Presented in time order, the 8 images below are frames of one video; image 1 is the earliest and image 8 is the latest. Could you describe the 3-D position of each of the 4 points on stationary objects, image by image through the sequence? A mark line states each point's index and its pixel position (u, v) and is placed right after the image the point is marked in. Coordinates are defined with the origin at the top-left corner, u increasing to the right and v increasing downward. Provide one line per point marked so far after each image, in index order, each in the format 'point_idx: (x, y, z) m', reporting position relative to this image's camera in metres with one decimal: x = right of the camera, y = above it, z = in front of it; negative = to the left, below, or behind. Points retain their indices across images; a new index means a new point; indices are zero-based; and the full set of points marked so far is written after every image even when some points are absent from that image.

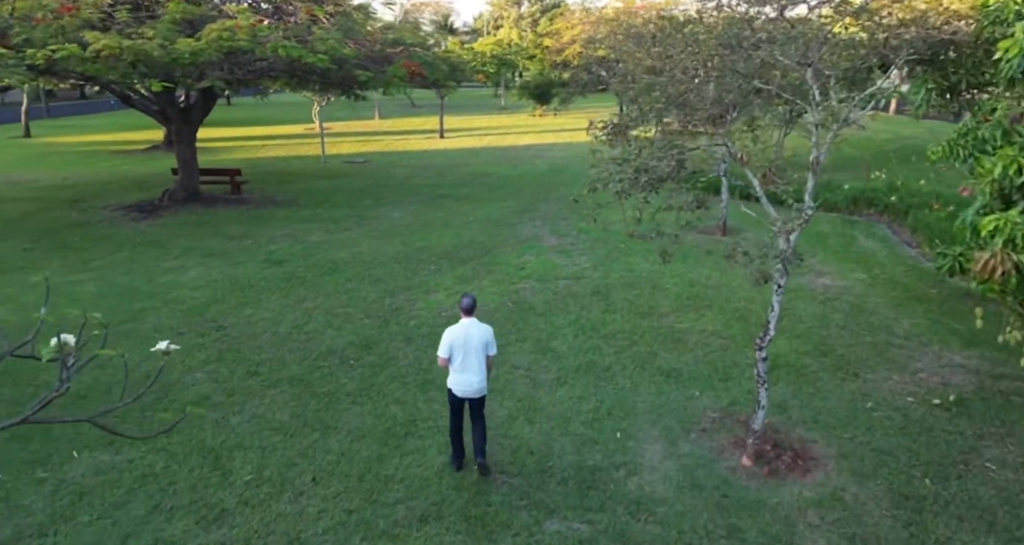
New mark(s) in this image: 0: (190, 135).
0: (-6.5, +2.8, +15.5) m
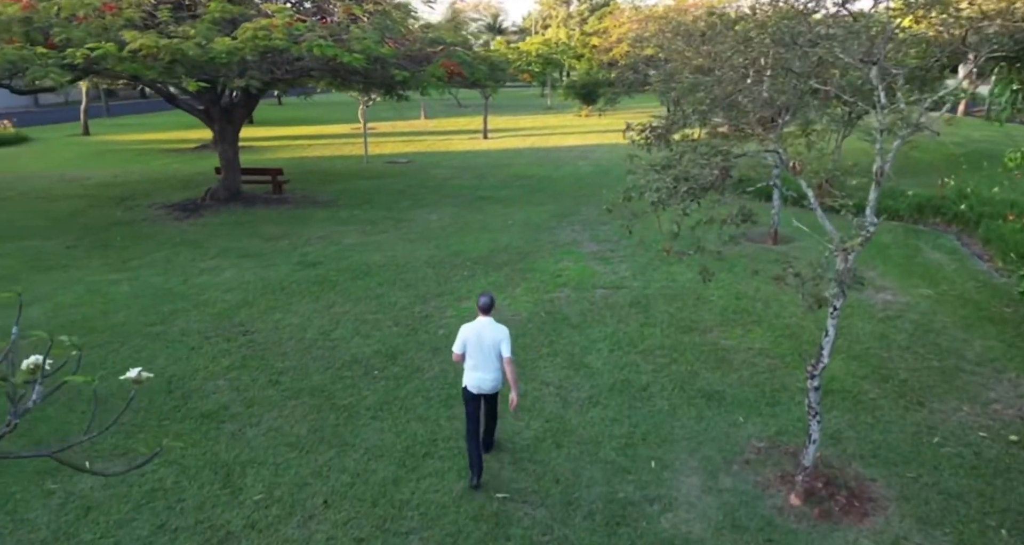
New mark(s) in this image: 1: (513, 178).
0: (-5.6, +2.8, +15.4) m
1: (0.0, +2.3, +18.8) m
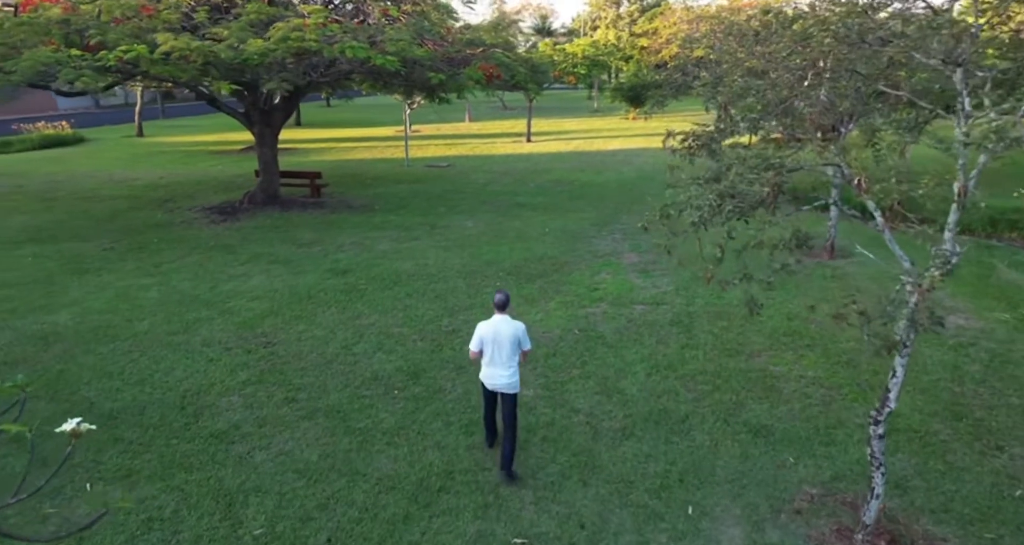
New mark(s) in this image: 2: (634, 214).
0: (-4.8, +2.7, +15.3) m
1: (+1.0, +2.1, +18.2) m
2: (+2.3, +1.1, +14.8) m
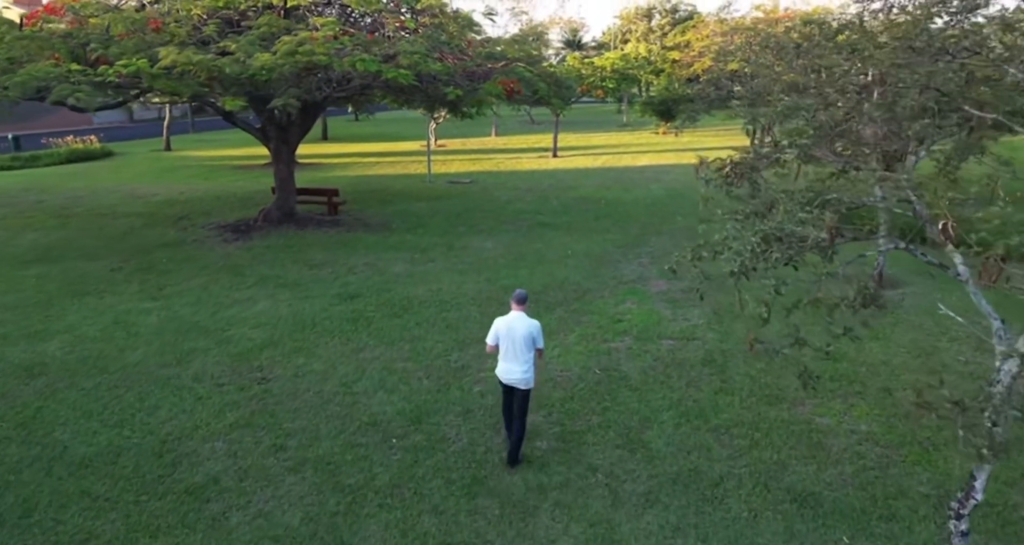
0: (-4.3, +2.3, +14.8) m
1: (+1.5, +1.6, +17.5) m
2: (+2.7, +0.7, +14.0) m
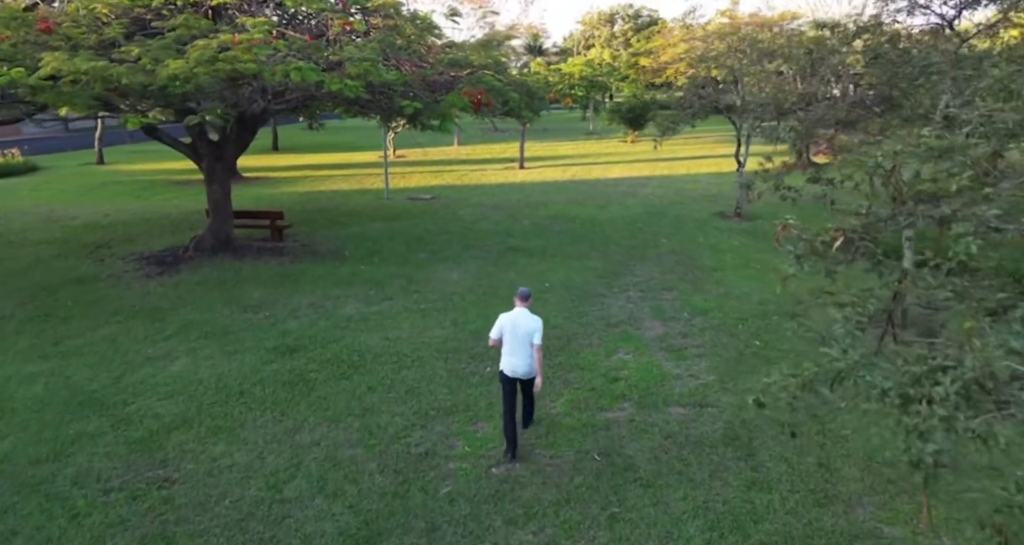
0: (-4.9, +1.7, +13.0) m
1: (+0.8, +1.1, +16.0) m
2: (+2.2, +0.2, +12.5) m
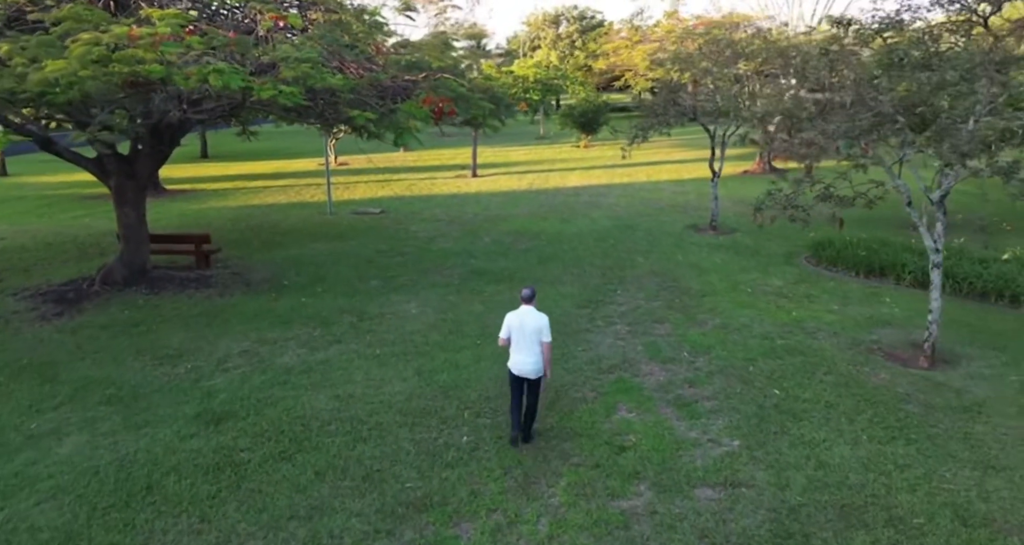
0: (-5.4, +1.2, +11.1) m
1: (0.0, +0.7, +14.6) m
2: (+1.7, -0.2, +11.2) m
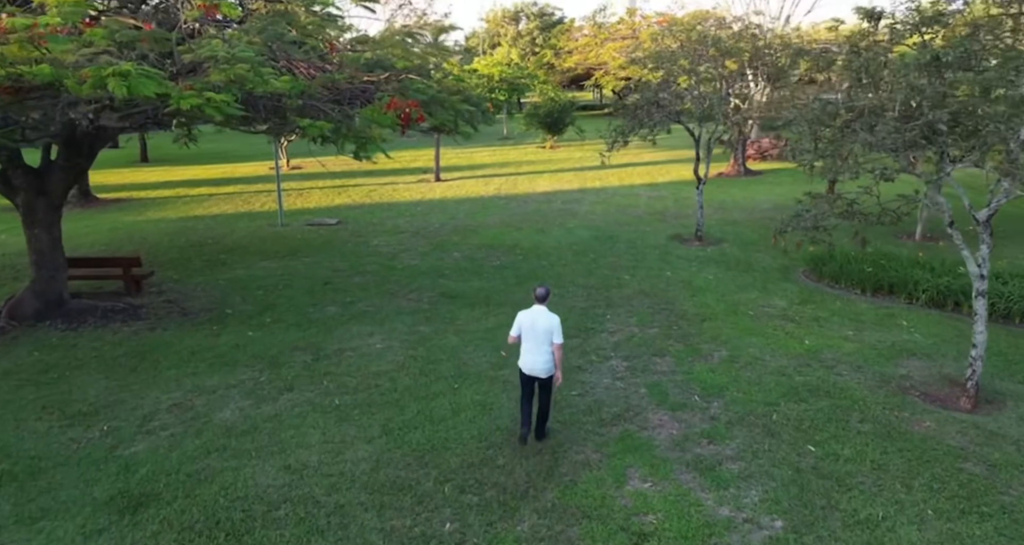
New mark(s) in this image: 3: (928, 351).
0: (-5.7, +0.8, +9.6) m
1: (-0.4, +0.4, +13.3) m
2: (+1.4, -0.5, +10.1) m
3: (+4.6, -0.9, +8.5) m
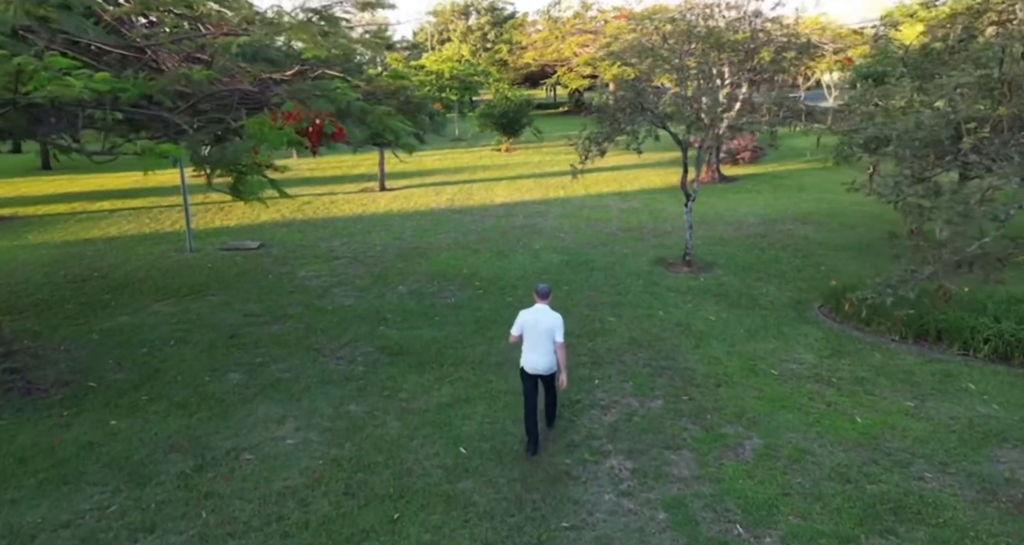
0: (-6.1, +0.2, +6.9) m
1: (-1.1, -0.2, +11.0) m
2: (+1.0, -1.0, +7.8) m
3: (+4.3, -1.4, +6.5) m
